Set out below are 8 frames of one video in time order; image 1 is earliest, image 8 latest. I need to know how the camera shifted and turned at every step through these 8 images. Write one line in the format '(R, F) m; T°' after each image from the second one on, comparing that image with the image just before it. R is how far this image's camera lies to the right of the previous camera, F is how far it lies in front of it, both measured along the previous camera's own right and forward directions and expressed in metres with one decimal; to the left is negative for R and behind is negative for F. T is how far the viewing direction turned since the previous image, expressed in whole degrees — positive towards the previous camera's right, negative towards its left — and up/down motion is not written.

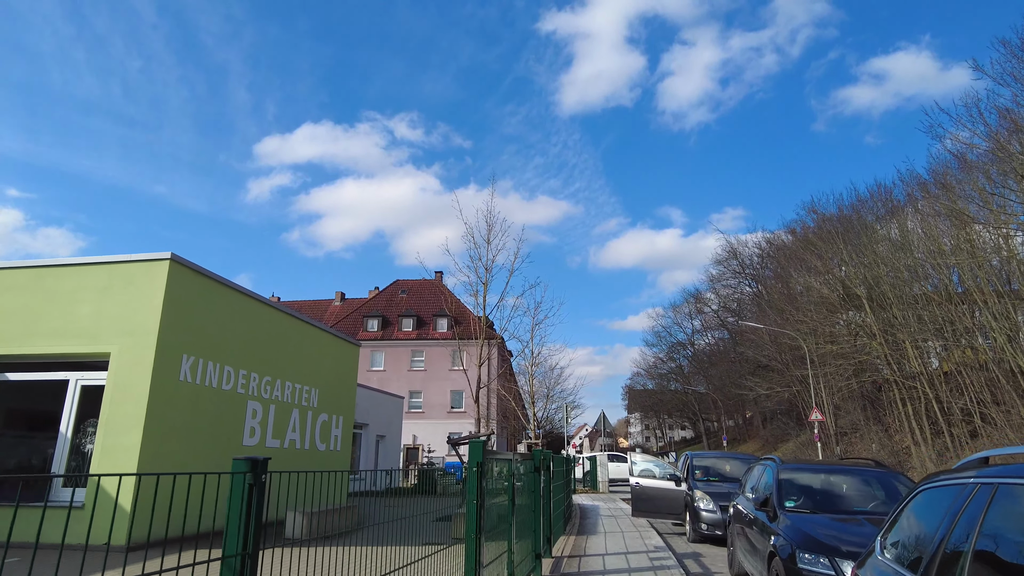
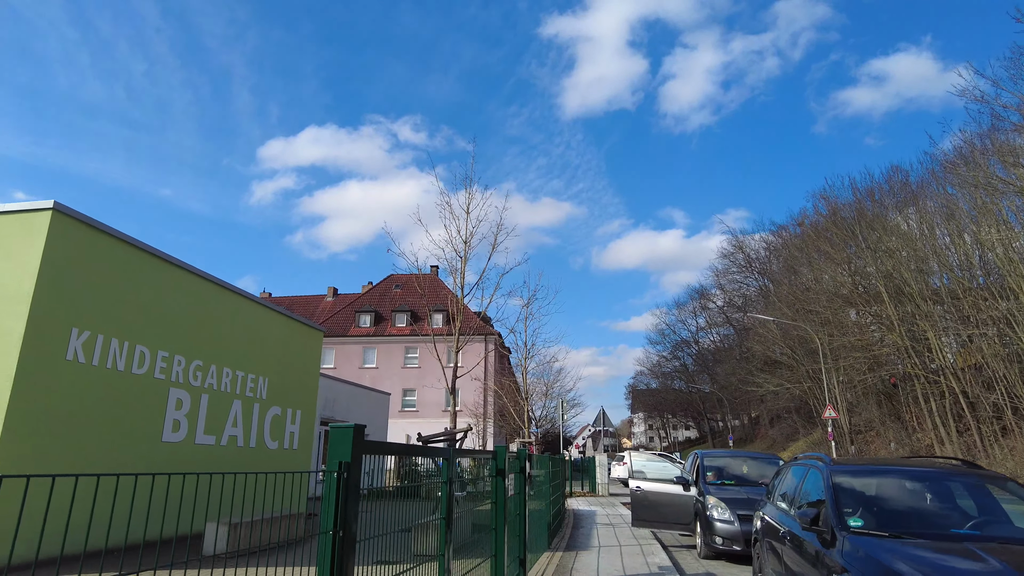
(+0.4, +1.9) m; 0°
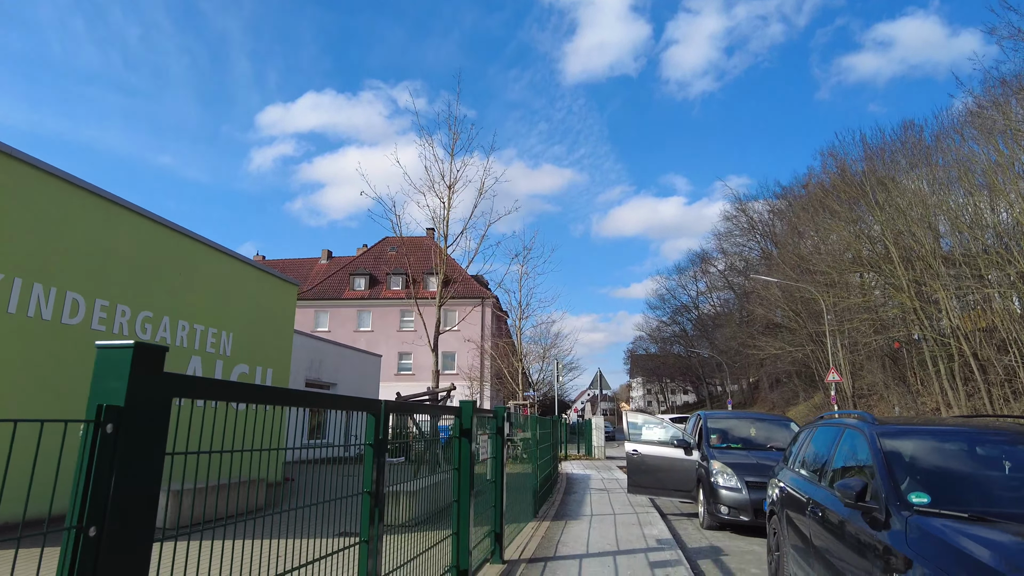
(+0.2, +1.1) m; 0°
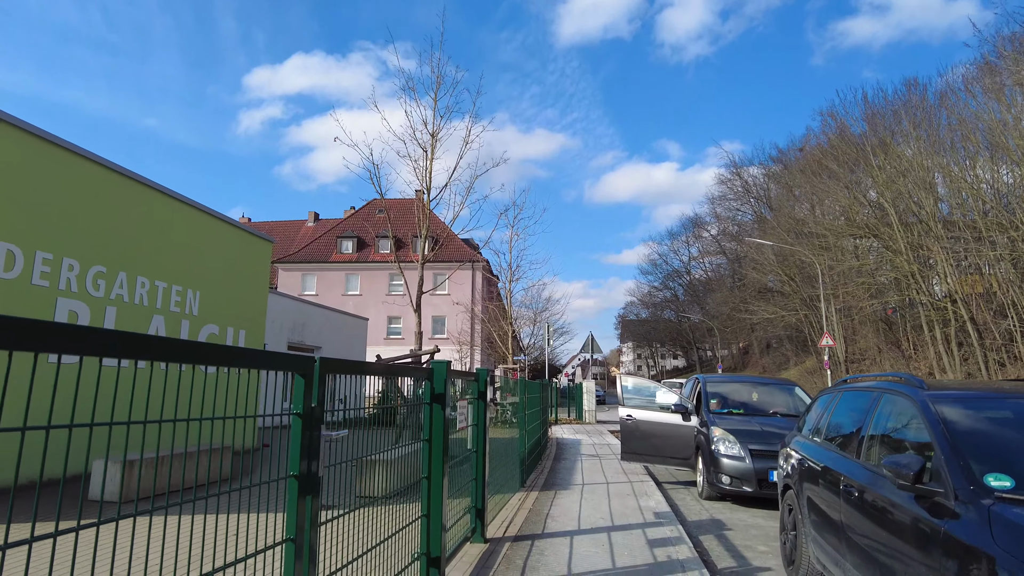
(+0.1, +0.7) m; +1°
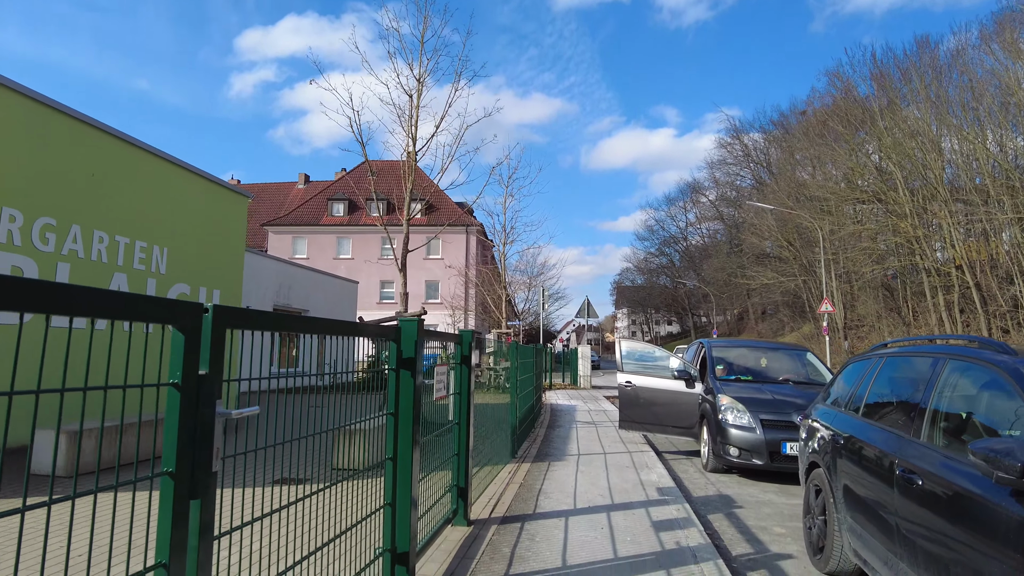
(+0.1, +0.7) m; 0°
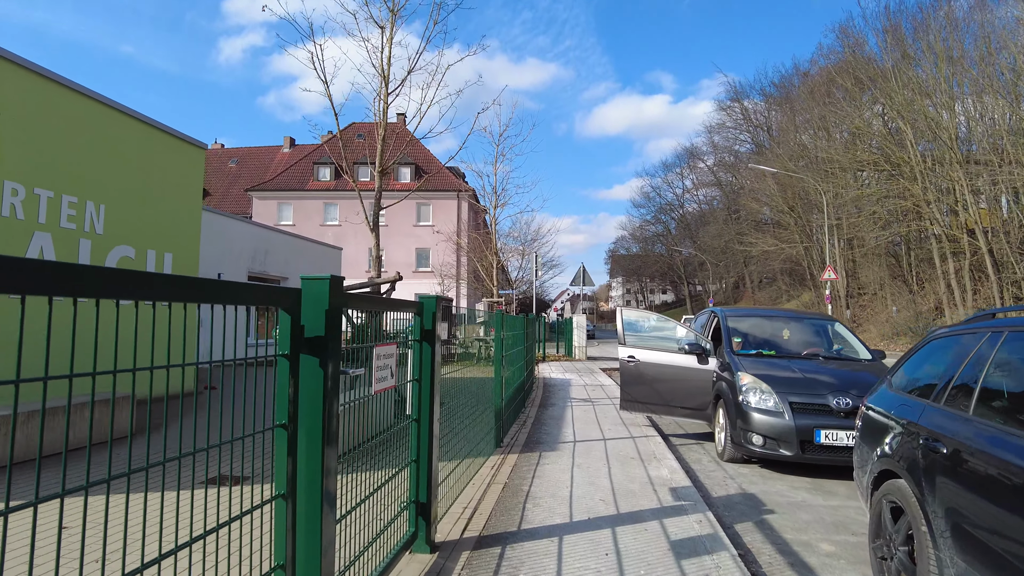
(+0.1, +1.2) m; +1°
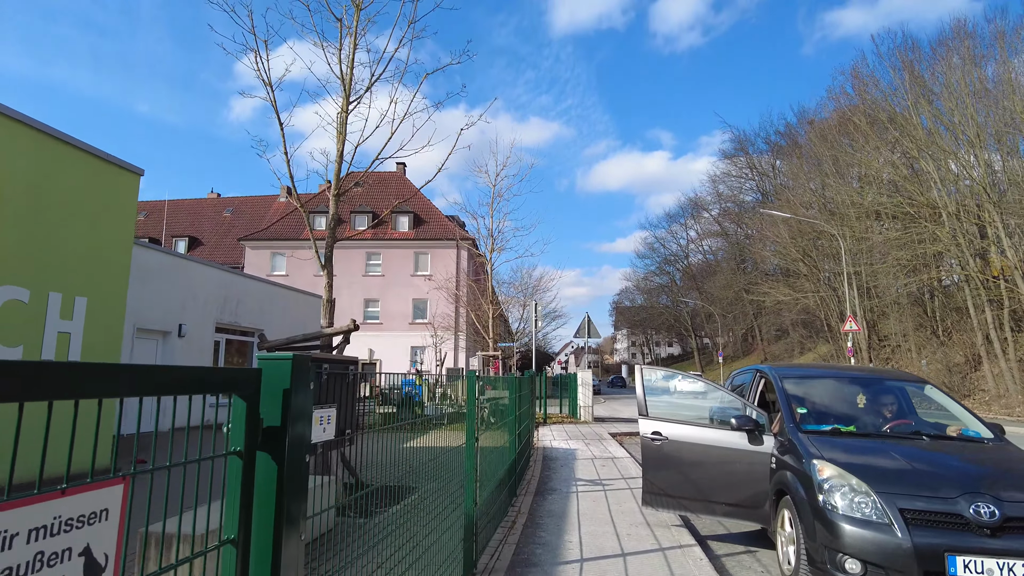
(+0.2, +1.8) m; 0°
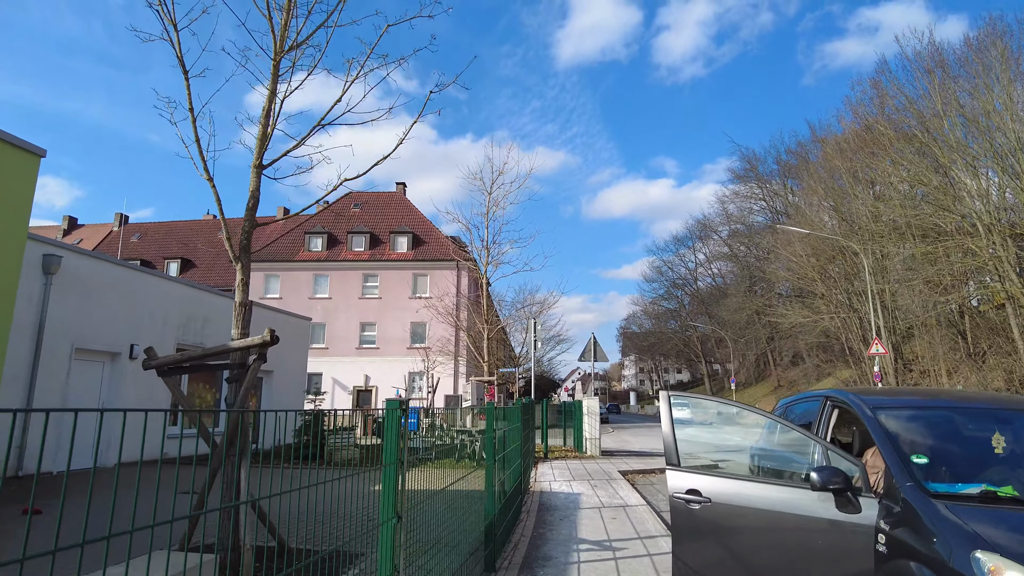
(+0.2, +1.8) m; -1°
